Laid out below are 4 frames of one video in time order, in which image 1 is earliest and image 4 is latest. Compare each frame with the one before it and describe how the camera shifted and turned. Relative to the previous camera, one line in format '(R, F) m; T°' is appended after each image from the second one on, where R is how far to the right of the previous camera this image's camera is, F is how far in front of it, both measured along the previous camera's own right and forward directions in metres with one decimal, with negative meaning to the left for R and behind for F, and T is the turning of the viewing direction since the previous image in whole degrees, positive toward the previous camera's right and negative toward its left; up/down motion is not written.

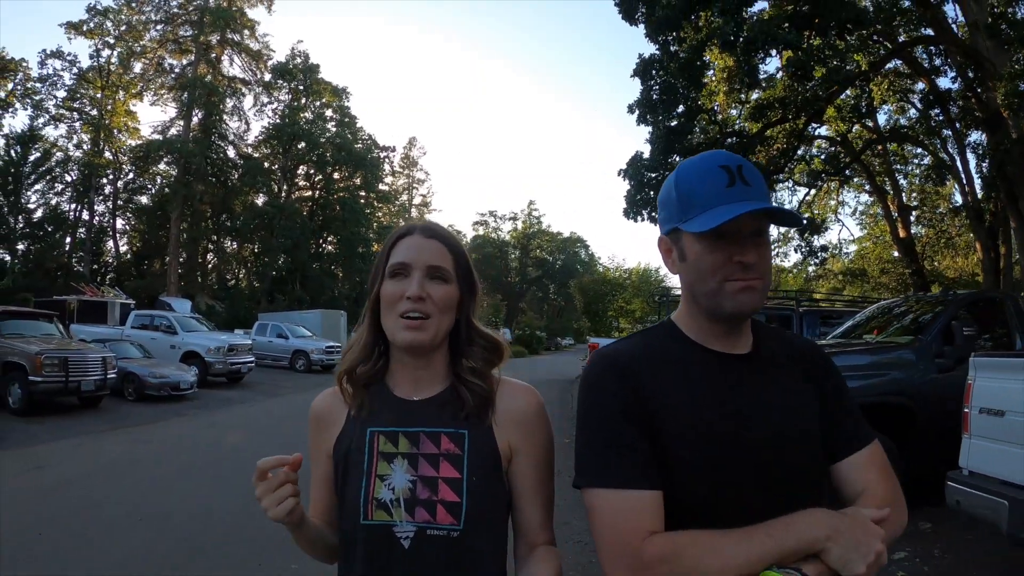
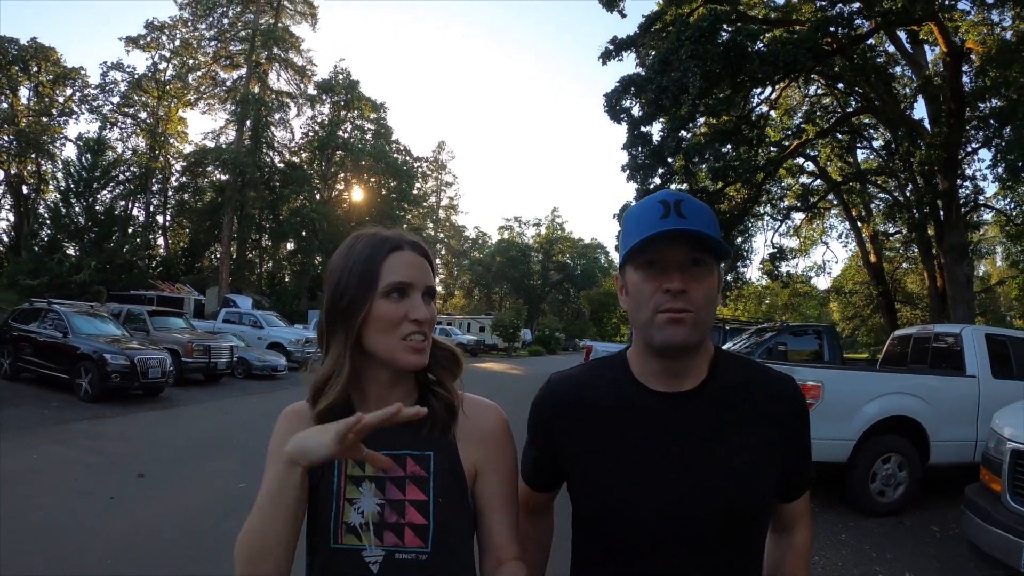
(0.0, -2.1) m; -2°
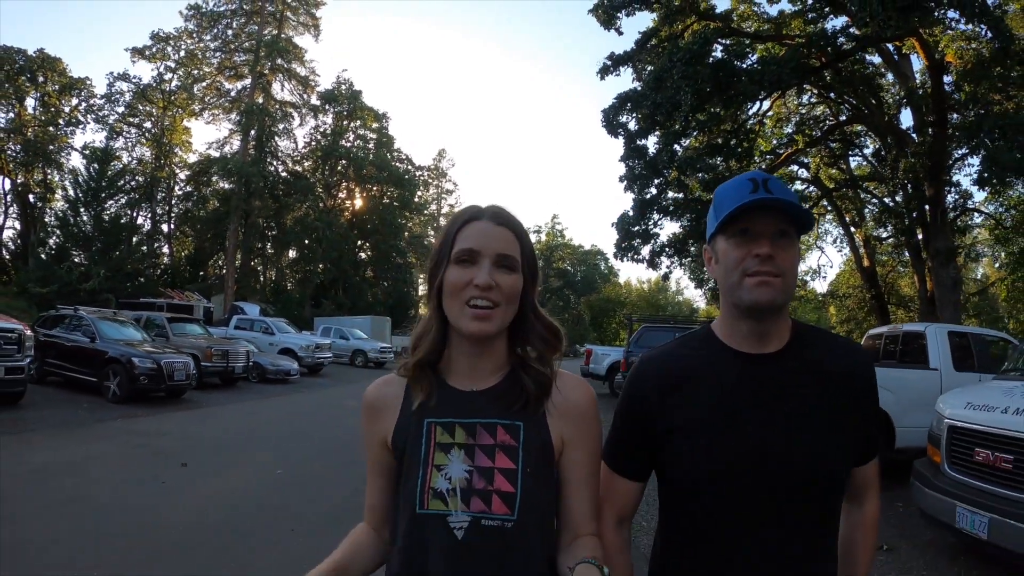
(0.0, -0.4) m; 0°
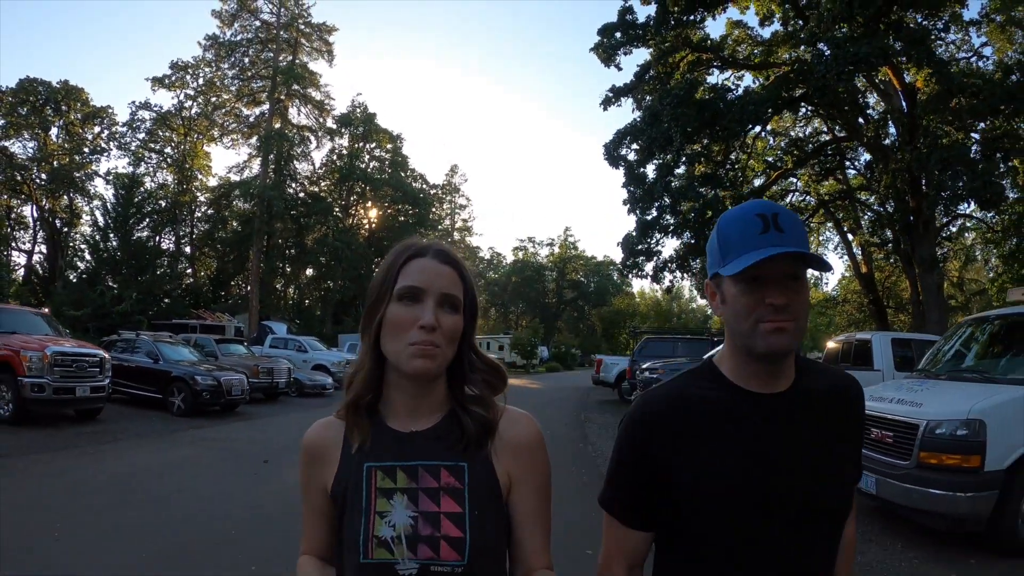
(0.0, -0.8) m; -1°
